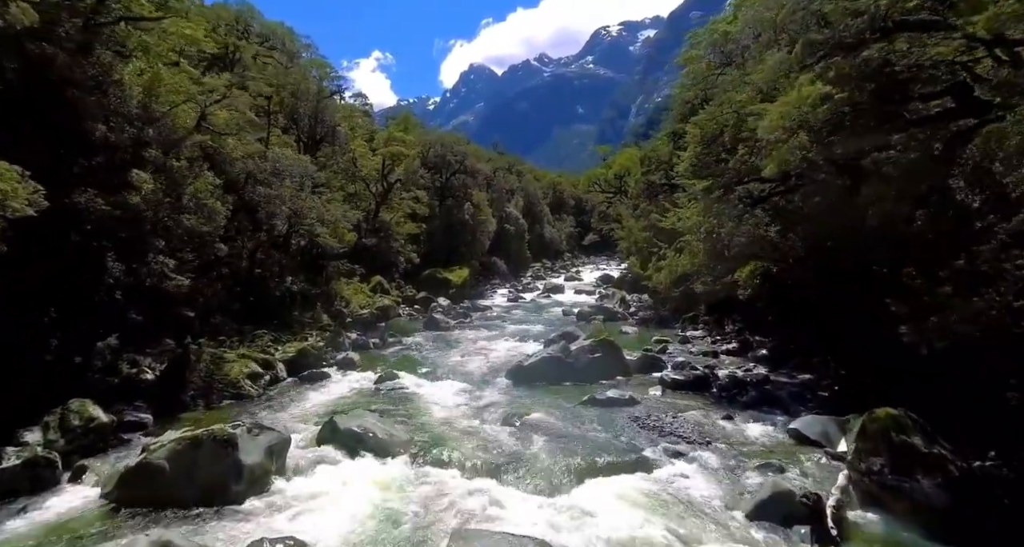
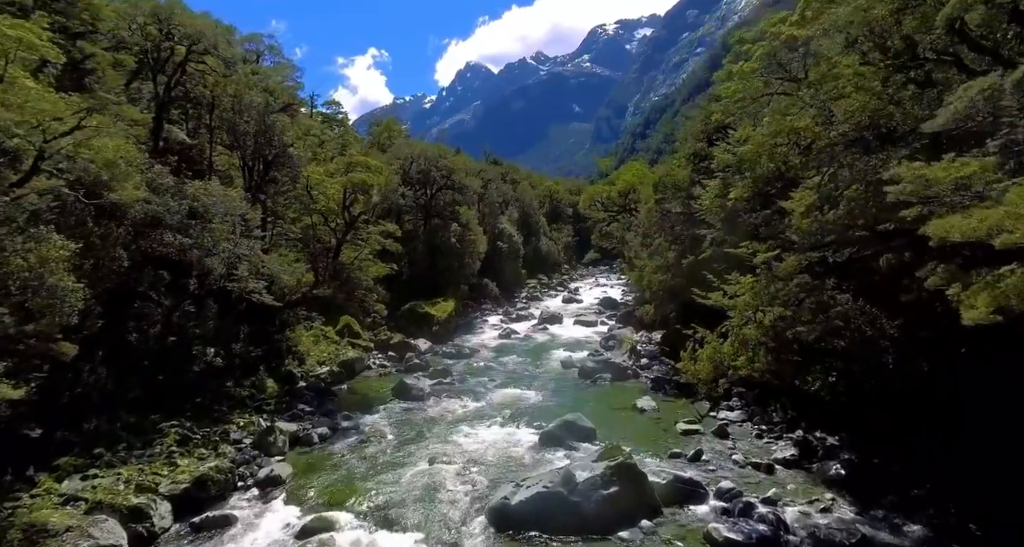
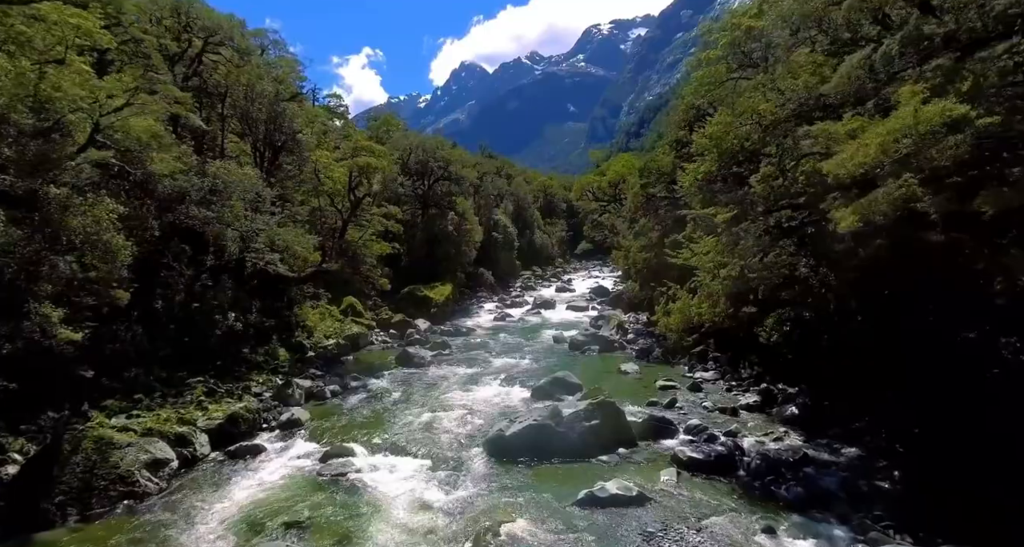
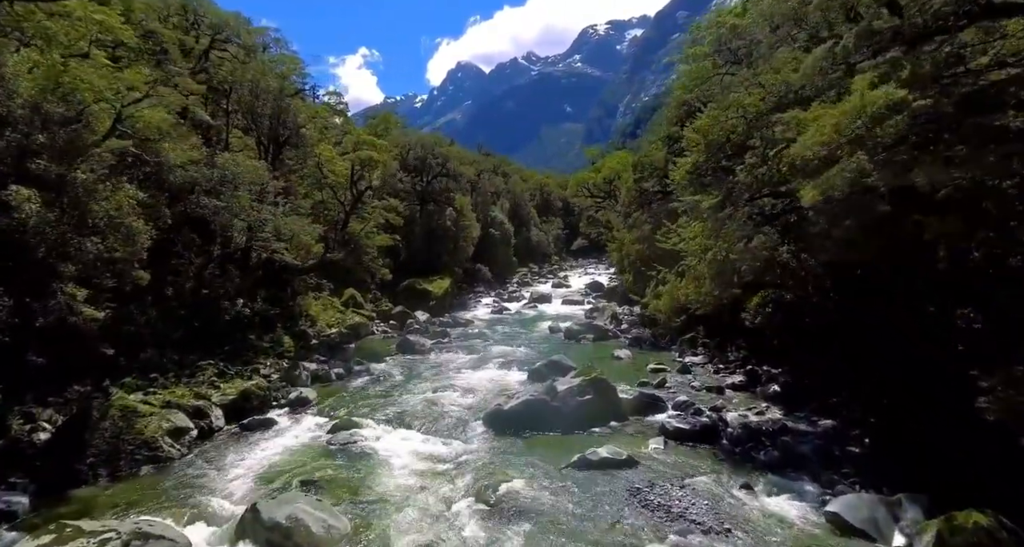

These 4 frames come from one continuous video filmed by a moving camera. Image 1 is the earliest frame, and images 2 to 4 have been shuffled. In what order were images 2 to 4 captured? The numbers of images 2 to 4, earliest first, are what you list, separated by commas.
4, 3, 2
